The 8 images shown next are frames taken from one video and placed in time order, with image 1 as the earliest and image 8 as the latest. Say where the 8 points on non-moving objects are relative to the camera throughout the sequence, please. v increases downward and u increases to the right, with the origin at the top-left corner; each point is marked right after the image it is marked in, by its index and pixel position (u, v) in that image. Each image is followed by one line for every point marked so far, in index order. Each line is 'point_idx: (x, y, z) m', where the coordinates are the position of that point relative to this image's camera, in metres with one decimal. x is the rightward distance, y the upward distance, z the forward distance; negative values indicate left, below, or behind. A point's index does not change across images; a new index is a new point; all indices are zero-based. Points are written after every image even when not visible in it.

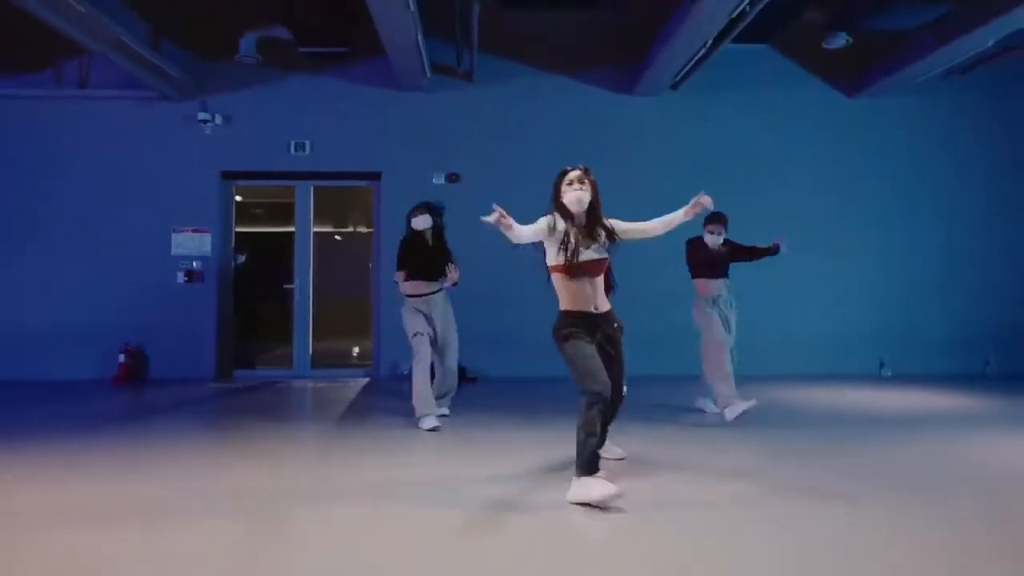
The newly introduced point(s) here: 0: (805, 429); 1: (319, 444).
0: (+1.8, -0.9, +5.2) m
1: (-1.1, -0.9, +4.9) m
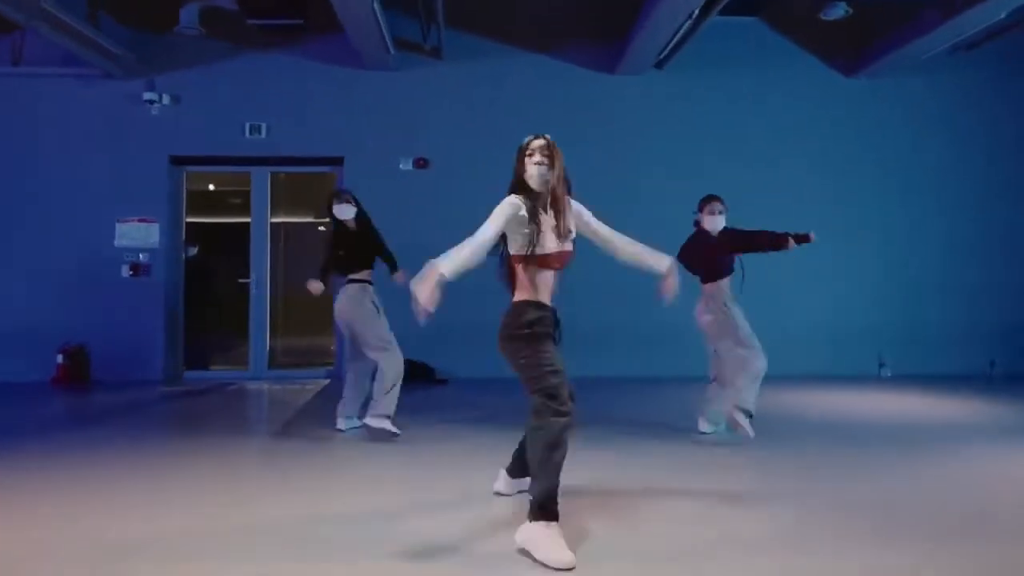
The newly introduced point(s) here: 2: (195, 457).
0: (+1.6, -0.9, +4.7) m
1: (-1.3, -0.9, +4.3) m
2: (-1.8, -0.9, +4.5) m
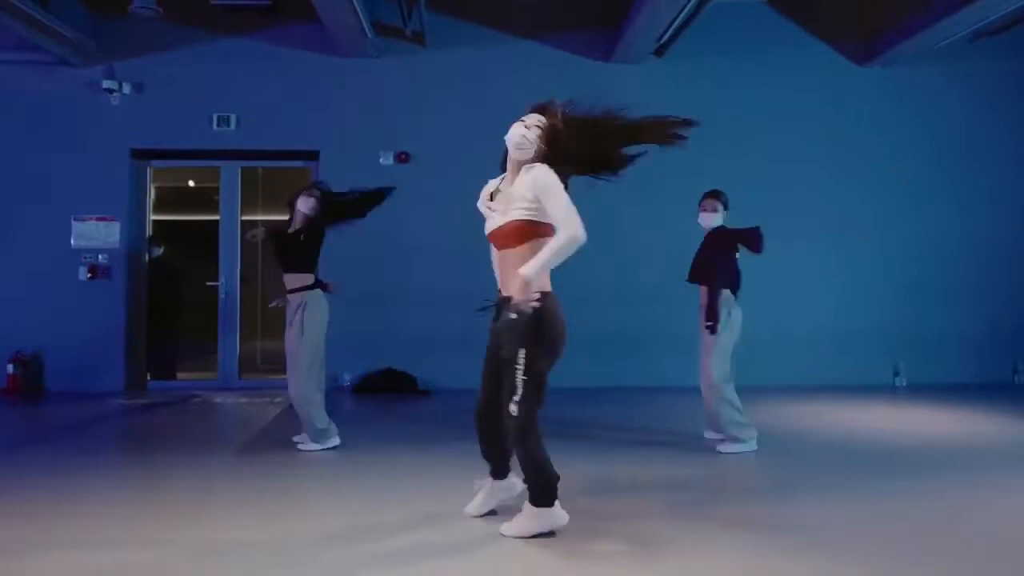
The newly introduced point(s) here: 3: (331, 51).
0: (+1.6, -0.9, +4.2) m
1: (-1.4, -0.9, +3.8) m
2: (-1.8, -0.9, +4.0) m
3: (-1.4, +1.9, +6.5) m
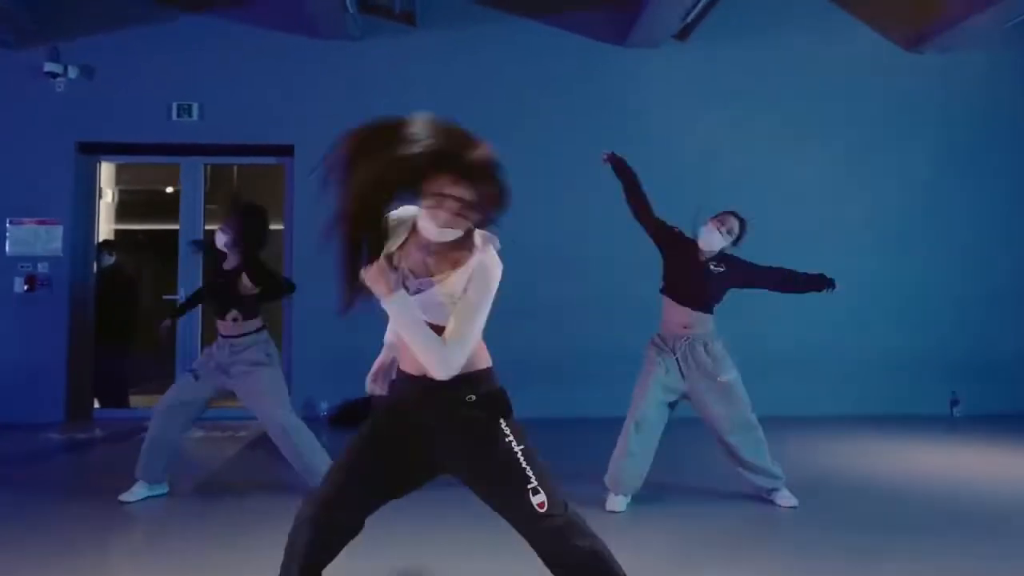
0: (+1.6, -1.0, +3.4) m
1: (-1.4, -1.0, +3.0) m
2: (-1.8, -1.0, +3.2) m
3: (-1.4, +1.8, +5.7) m
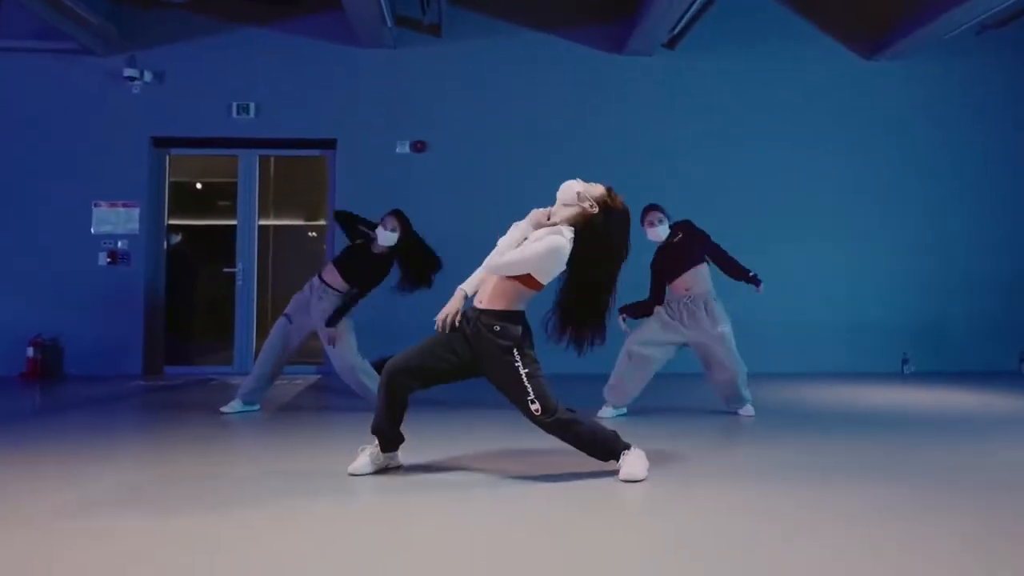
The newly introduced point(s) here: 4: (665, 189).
0: (+1.7, -0.7, +4.3) m
1: (-1.3, -0.8, +3.9) m
2: (-1.7, -0.8, +4.1) m
3: (-1.3, +2.0, +6.6) m
4: (+1.3, +0.8, +6.8) m
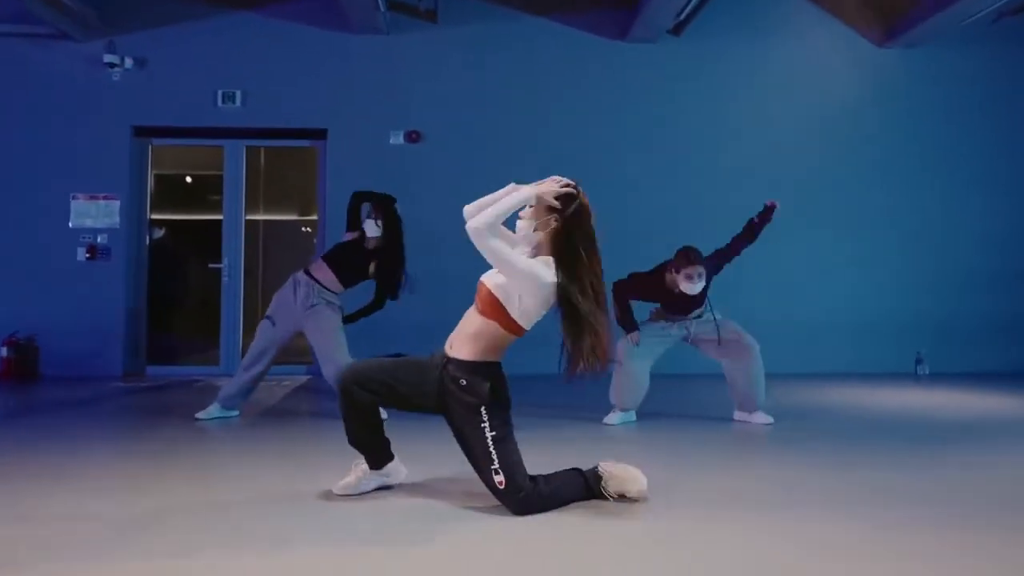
0: (+1.7, -0.7, +4.1) m
1: (-1.3, -0.8, +3.6) m
2: (-1.7, -0.8, +3.8) m
3: (-1.3, +2.0, +6.3) m
4: (+1.3, +0.8, +6.6) m
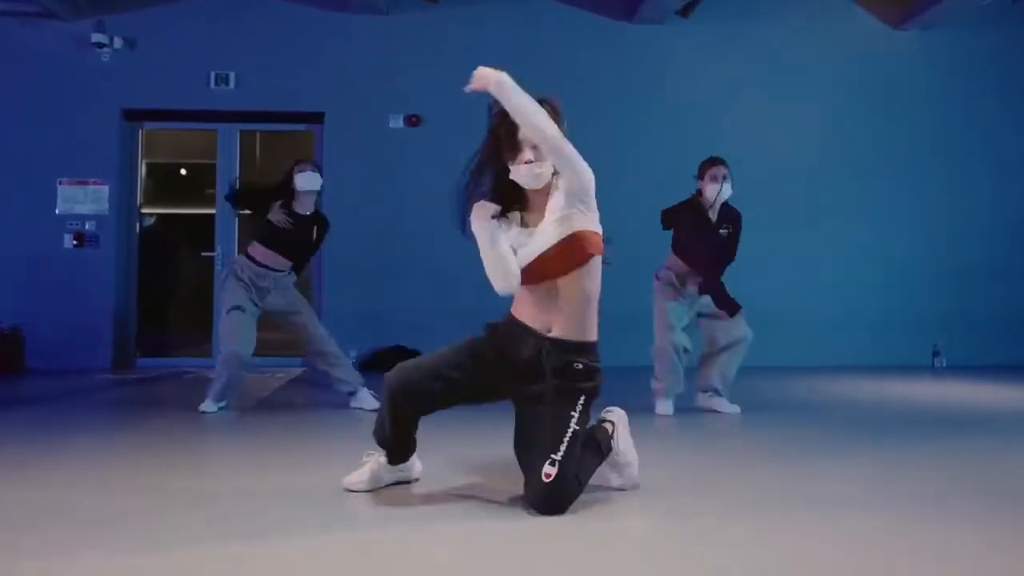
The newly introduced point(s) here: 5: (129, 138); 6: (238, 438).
0: (+1.7, -0.7, +3.8) m
1: (-1.2, -0.7, +3.4) m
2: (-1.7, -0.7, +3.6) m
3: (-1.3, +2.1, +6.1) m
4: (+1.3, +0.9, +6.4) m
5: (-2.8, +1.1, +6.0) m
6: (-1.2, -0.7, +3.6) m
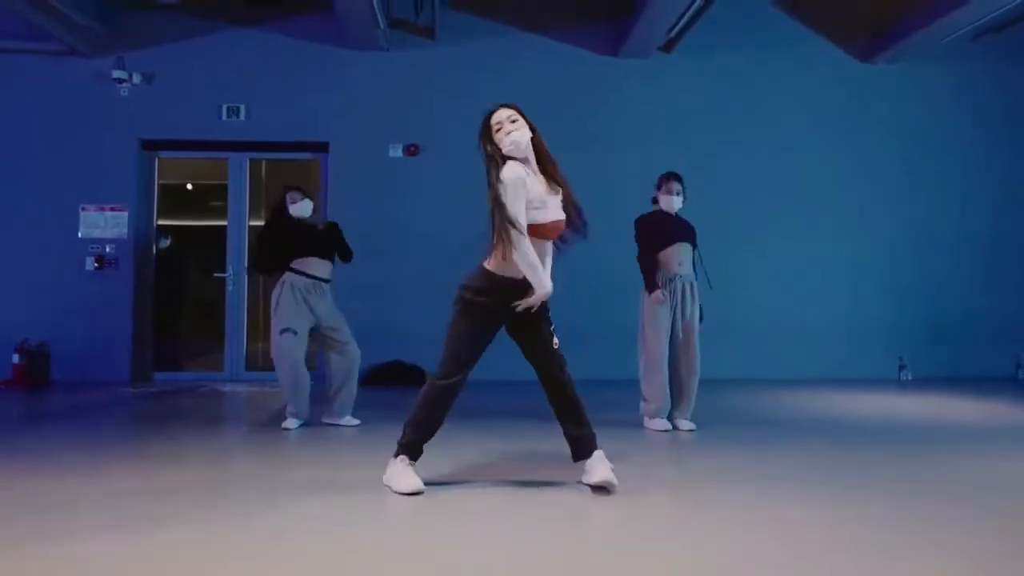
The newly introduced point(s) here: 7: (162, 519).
0: (+1.6, -0.8, +4.3) m
1: (-1.3, -0.8, +3.8) m
2: (-1.7, -0.8, +4.0) m
3: (-1.4, +2.0, +6.5) m
4: (+1.2, +0.8, +6.8) m
5: (-2.9, +1.0, +6.4) m
6: (-1.3, -0.8, +4.0) m
7: (-1.2, -0.8, +2.8) m
